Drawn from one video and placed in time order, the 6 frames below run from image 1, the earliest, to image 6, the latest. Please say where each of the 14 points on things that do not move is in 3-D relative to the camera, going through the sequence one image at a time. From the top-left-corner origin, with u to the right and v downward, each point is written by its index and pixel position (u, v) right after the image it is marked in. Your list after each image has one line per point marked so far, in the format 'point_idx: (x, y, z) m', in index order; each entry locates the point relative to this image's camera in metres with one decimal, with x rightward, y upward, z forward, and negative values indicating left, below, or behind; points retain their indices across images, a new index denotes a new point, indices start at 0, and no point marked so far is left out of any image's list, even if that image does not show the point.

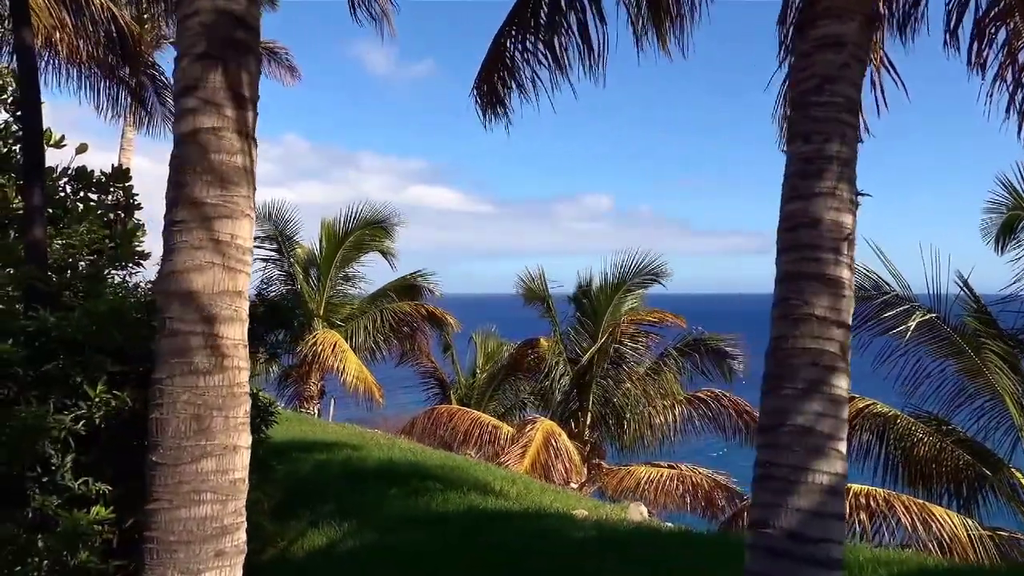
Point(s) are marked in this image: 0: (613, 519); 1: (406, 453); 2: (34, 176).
0: (+1.0, -2.2, +7.9) m
1: (-1.3, -1.9, +9.8) m
2: (-3.3, +0.8, +5.8) m
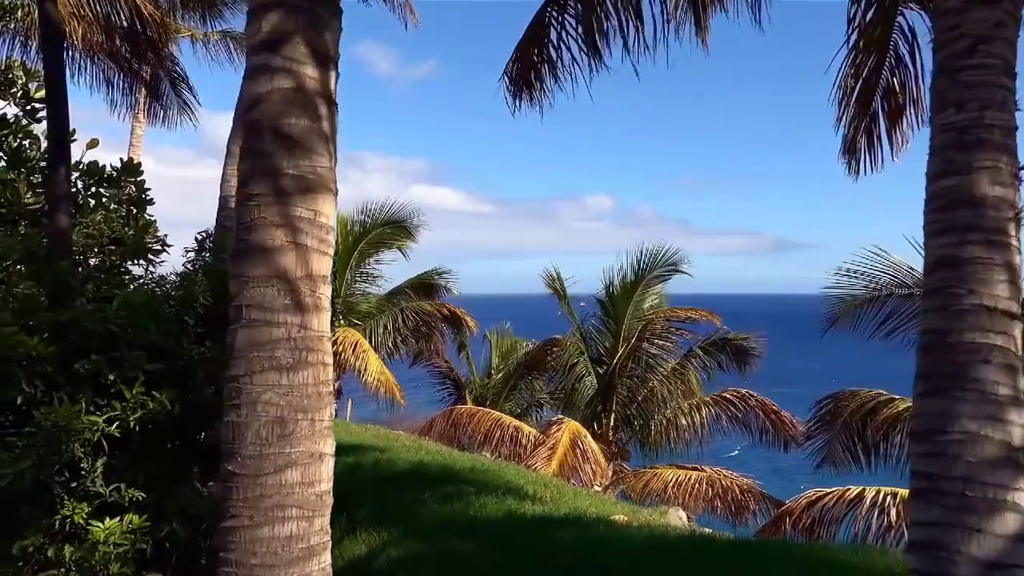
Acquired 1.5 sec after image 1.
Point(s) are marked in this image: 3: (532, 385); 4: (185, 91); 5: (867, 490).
0: (+1.3, -2.2, +7.6) m
1: (-1.0, -1.9, +9.5) m
2: (-2.9, +0.8, +5.5) m
3: (+0.4, -2.0, +17.2) m
4: (-4.8, +2.8, +12.2) m
5: (+3.5, -2.0, +8.2) m
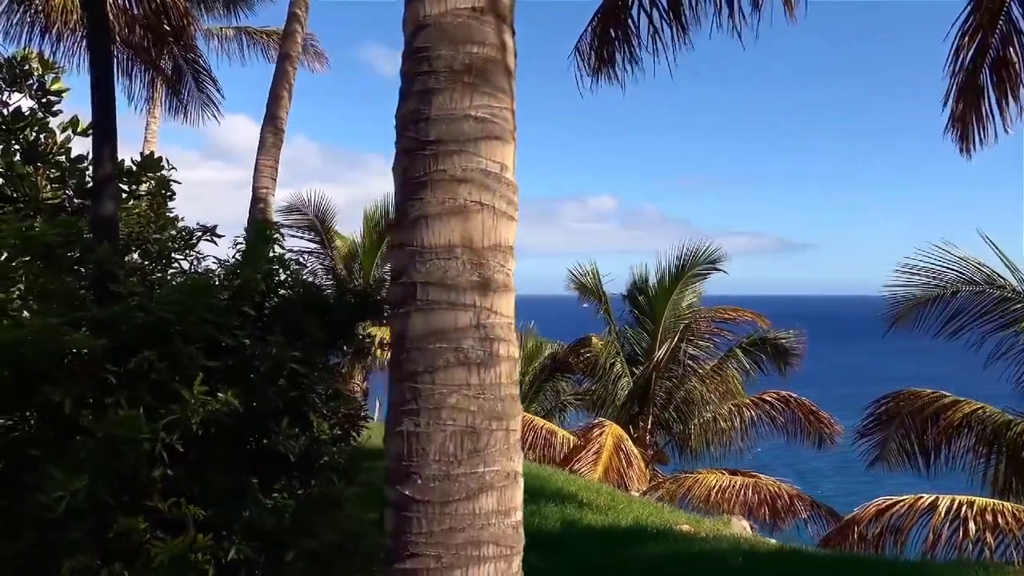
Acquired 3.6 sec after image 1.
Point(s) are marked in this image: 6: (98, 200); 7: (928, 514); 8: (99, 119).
0: (+1.9, -2.1, +7.1) m
1: (-0.4, -1.8, +9.0) m
2: (-2.4, +0.8, +5.0) m
3: (+0.9, -2.0, +16.8) m
4: (-4.3, +2.8, +11.8) m
5: (+4.0, -1.9, +7.7) m
6: (-2.4, +0.5, +4.9) m
7: (+3.8, -2.1, +7.7) m
8: (-2.5, +1.0, +5.0) m
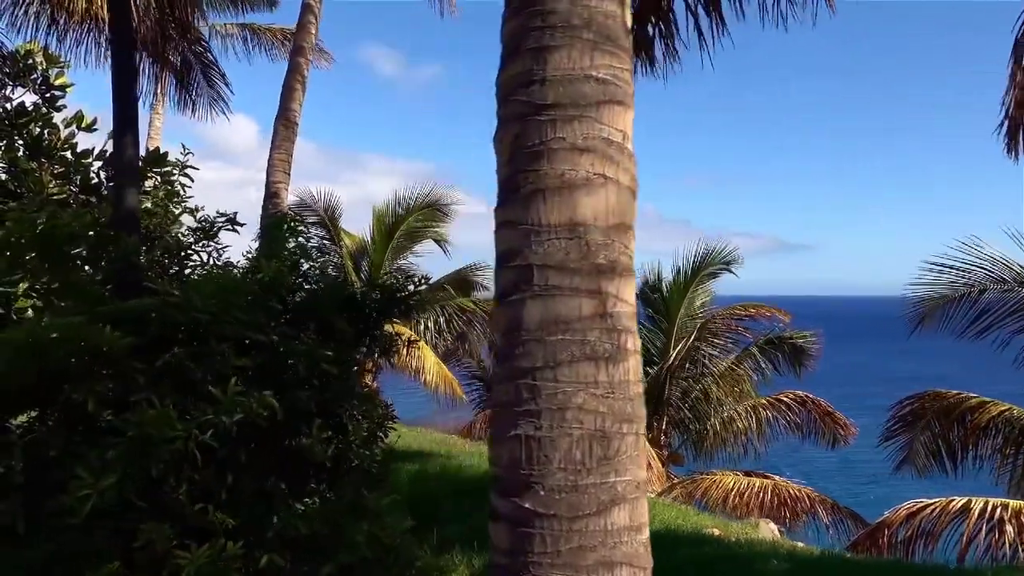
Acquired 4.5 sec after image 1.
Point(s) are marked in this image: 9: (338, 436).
0: (+2.1, -2.1, +6.9) m
1: (-0.2, -1.8, +8.8) m
2: (-2.2, +0.9, +4.8) m
3: (+1.1, -1.9, +16.6) m
4: (-4.1, +2.8, +11.5) m
5: (+4.2, -1.9, +7.5) m
6: (-2.2, +0.5, +4.7) m
7: (+4.0, -2.1, +7.5) m
8: (-2.3, +1.0, +4.8) m
9: (-0.9, -0.8, +4.4) m
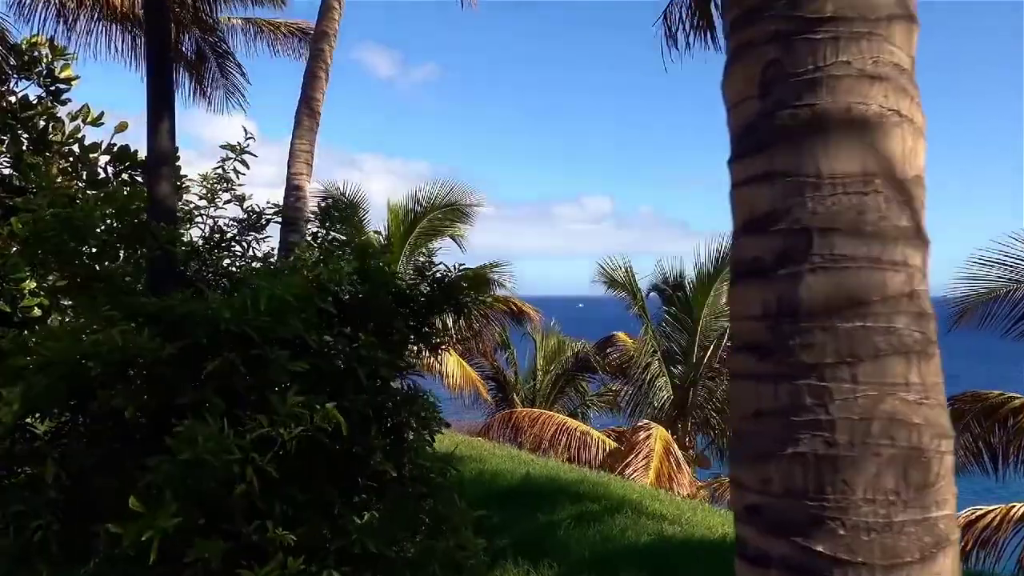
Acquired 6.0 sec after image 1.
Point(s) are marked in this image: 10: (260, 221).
0: (+2.4, -2.1, +6.6) m
1: (+0.1, -1.8, +8.5) m
2: (-1.9, +0.9, +4.4) m
3: (+1.4, -1.9, +16.2) m
4: (-3.8, +2.9, +11.2) m
5: (+4.5, -1.9, +7.2) m
6: (-1.9, +0.6, +4.3) m
7: (+4.4, -2.0, +7.2) m
8: (-1.9, +1.1, +4.5) m
9: (-0.6, -0.7, +4.1) m
10: (-1.3, +0.4, +4.4) m
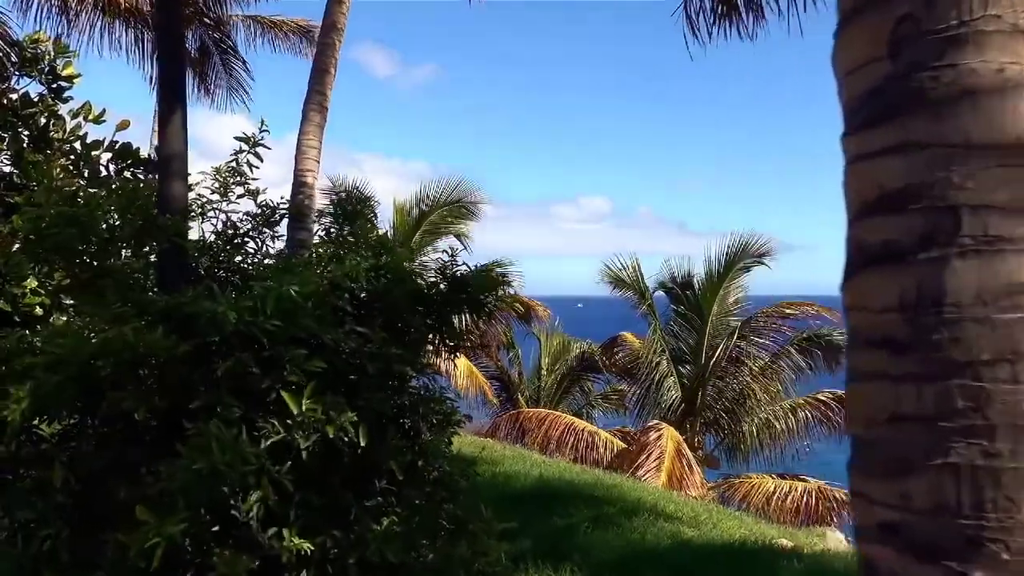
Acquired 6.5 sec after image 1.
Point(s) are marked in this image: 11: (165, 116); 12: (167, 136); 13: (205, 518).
0: (+2.5, -2.1, +6.5) m
1: (+0.2, -1.8, +8.3) m
2: (-1.8, +0.9, +4.3) m
3: (+1.5, -1.9, +16.1) m
4: (-3.7, +2.9, +11.0) m
5: (+4.6, -1.9, +7.1) m
6: (-1.7, +0.6, +4.2) m
7: (+4.5, -2.0, +7.0) m
8: (-1.8, +1.1, +4.3) m
9: (-0.5, -0.7, +3.9) m
10: (-1.2, +0.4, +4.2) m
11: (-1.8, +0.9, +4.3) m
12: (-1.7, +0.8, +4.2) m
13: (-1.2, -0.8, +3.1) m
